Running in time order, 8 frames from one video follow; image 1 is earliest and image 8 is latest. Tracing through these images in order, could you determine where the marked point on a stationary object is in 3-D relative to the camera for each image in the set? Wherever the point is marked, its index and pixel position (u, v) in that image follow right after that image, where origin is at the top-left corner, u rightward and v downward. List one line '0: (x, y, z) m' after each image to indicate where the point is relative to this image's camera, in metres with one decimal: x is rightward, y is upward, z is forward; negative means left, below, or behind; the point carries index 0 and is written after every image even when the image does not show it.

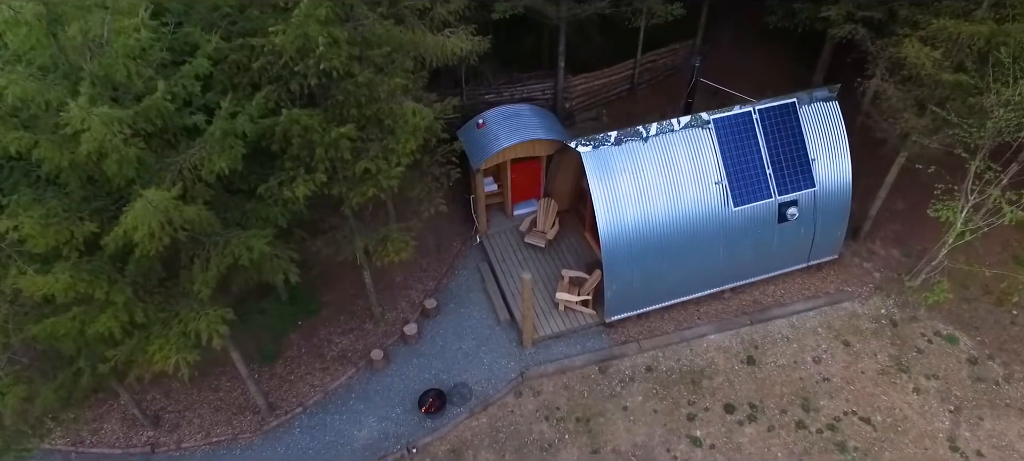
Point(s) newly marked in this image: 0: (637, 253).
0: (+2.5, -0.4, +11.7) m
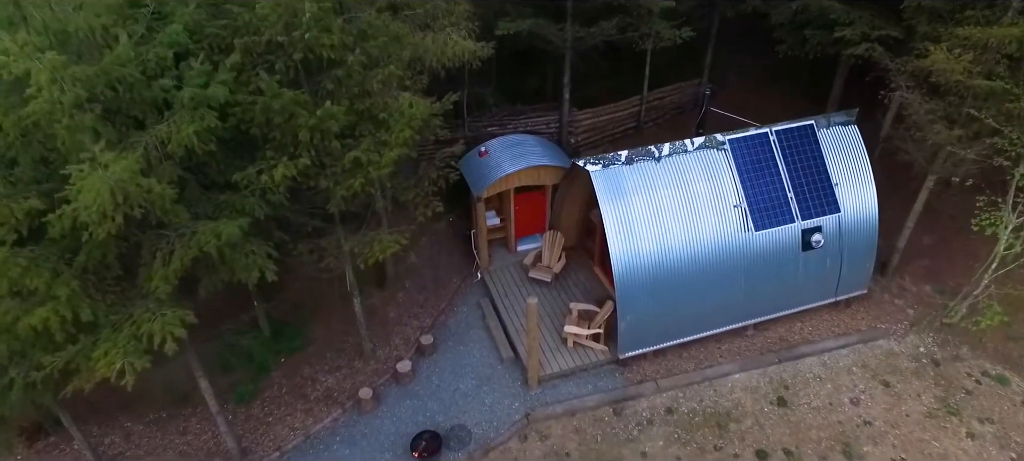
0: (+2.5, -0.9, +10.7) m
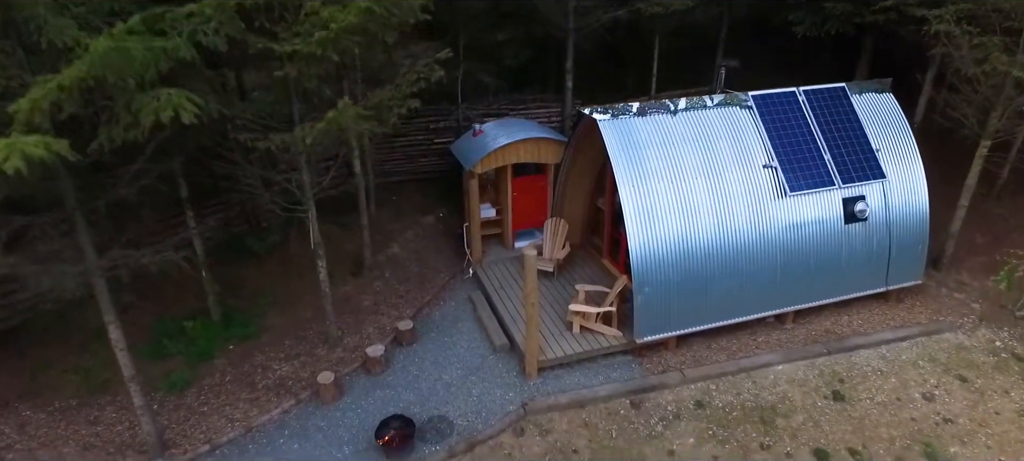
0: (+2.4, -0.2, +9.1) m
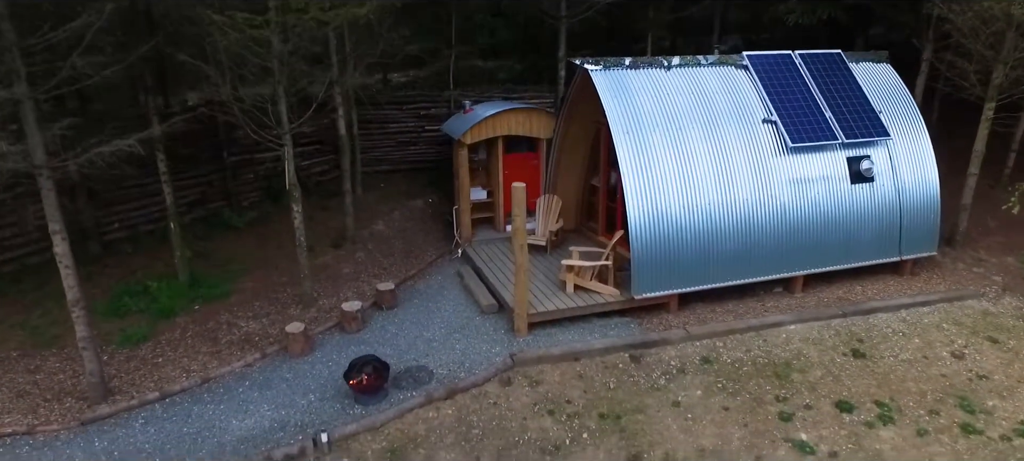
0: (+2.3, +0.5, +8.6) m
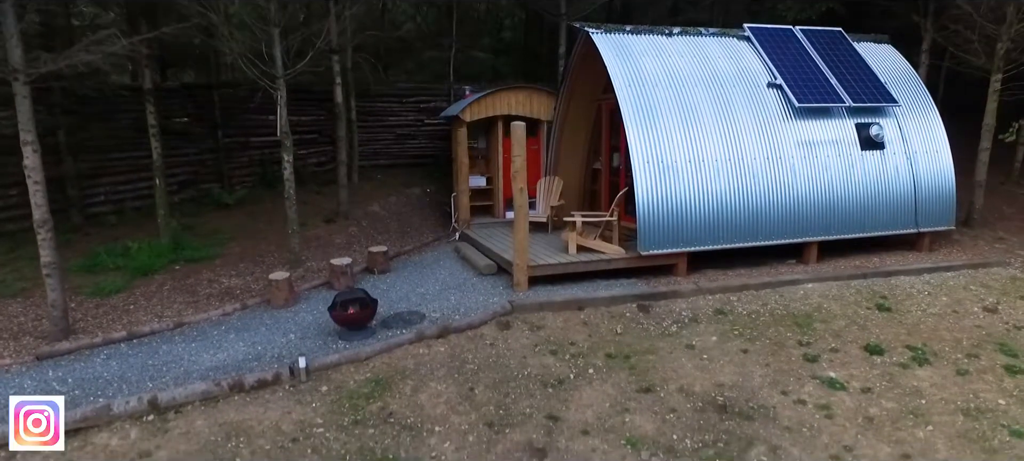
0: (+2.3, +1.0, +8.3) m
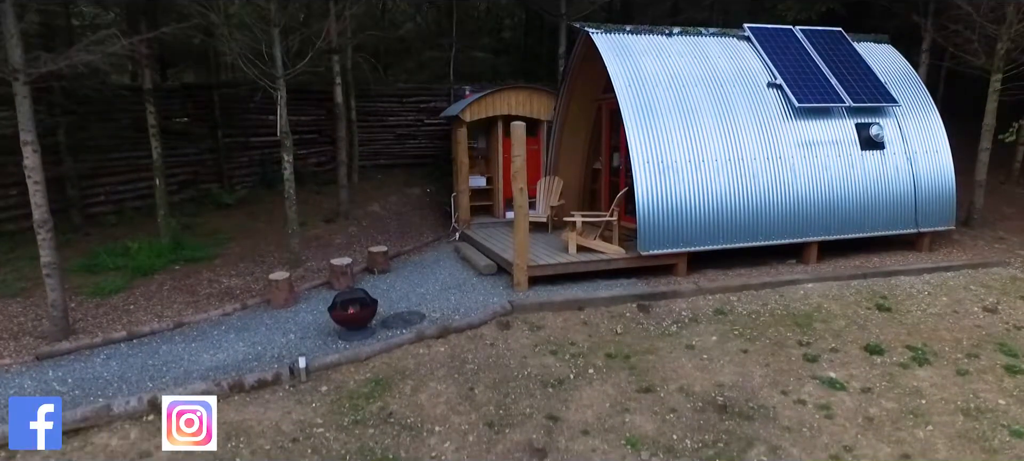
0: (+2.3, +1.0, +8.3) m
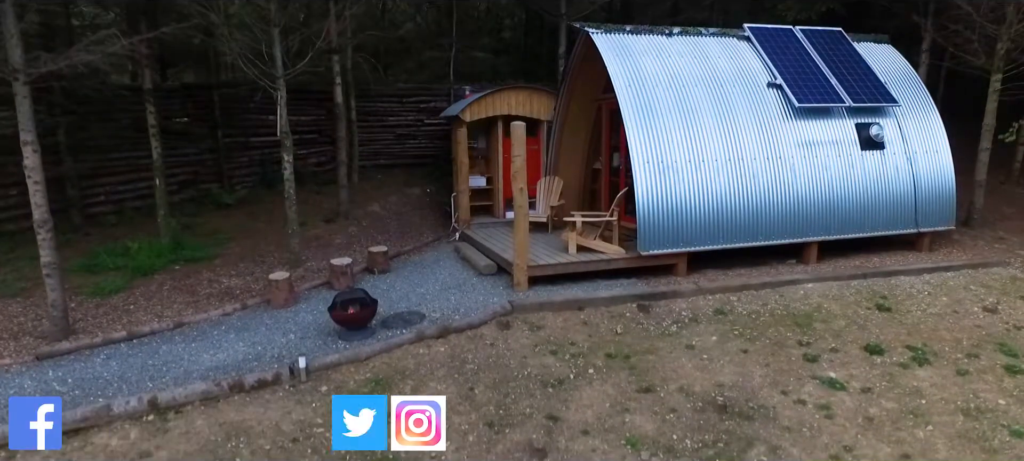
0: (+2.3, +1.0, +8.3) m
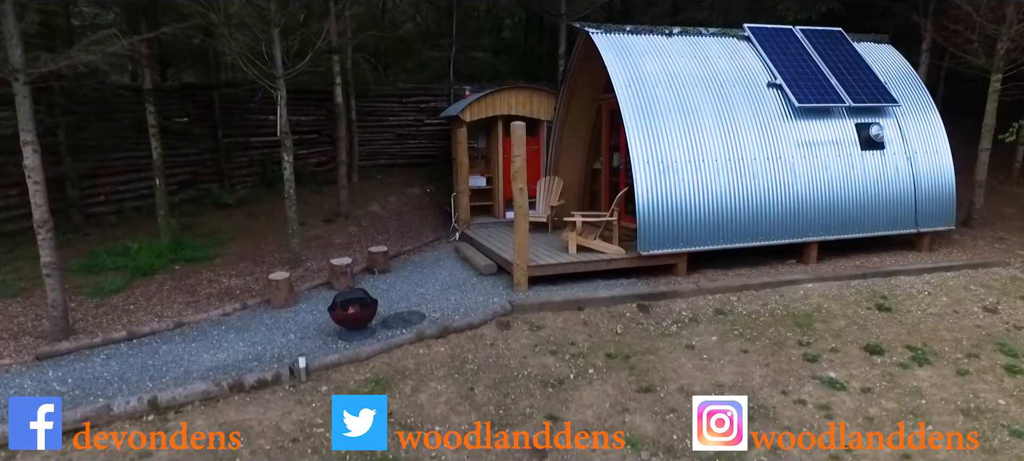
0: (+2.3, +1.0, +8.3) m
